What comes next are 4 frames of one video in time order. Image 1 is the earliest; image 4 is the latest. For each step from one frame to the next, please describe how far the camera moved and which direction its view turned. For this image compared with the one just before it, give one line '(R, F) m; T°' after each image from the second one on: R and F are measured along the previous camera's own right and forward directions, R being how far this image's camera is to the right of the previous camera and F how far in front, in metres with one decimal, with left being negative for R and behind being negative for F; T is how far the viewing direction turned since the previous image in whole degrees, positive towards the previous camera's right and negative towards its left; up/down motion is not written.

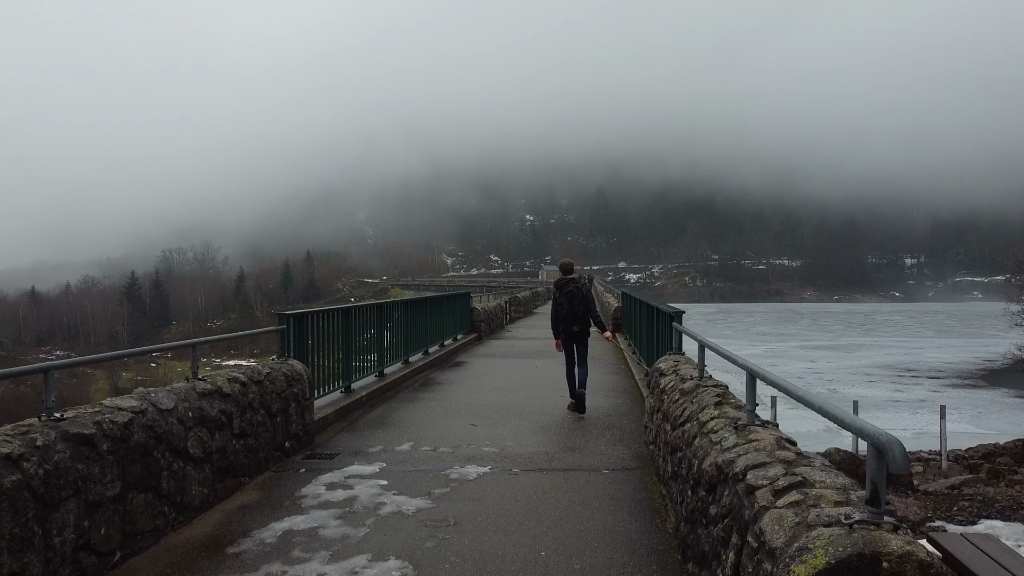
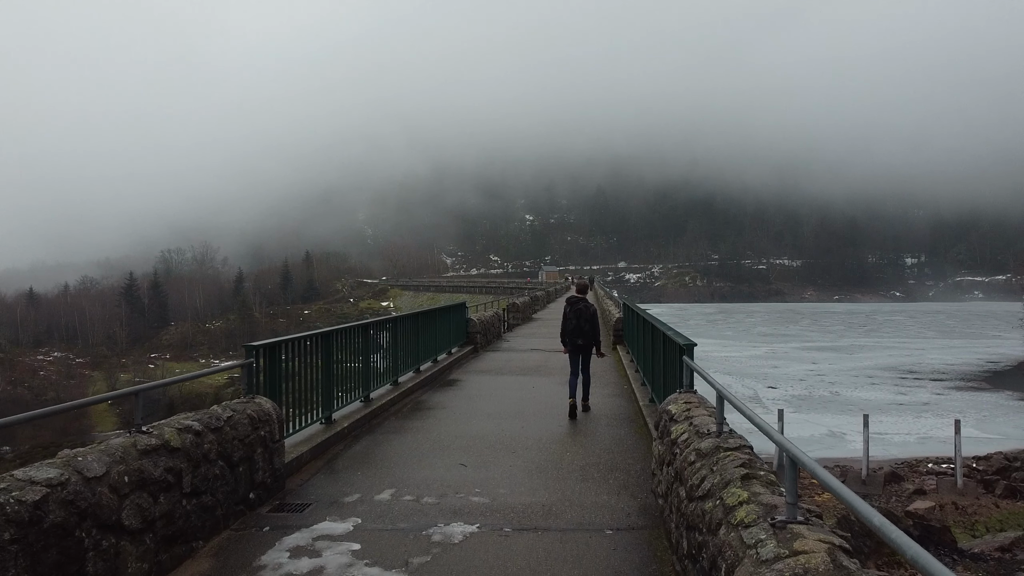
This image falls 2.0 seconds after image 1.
(+0.1, +0.6) m; 0°
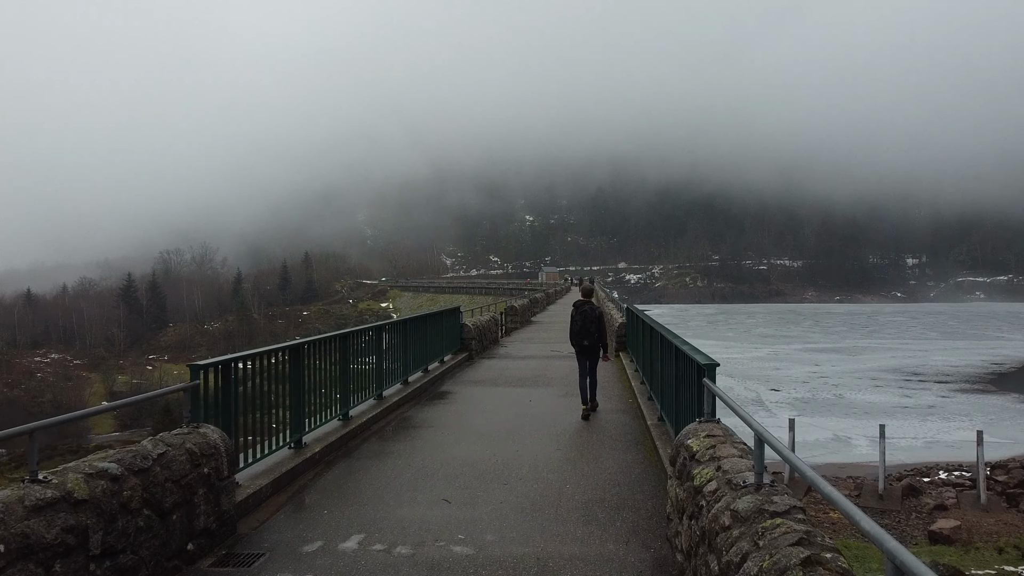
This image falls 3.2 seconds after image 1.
(+0.1, +0.8) m; 0°
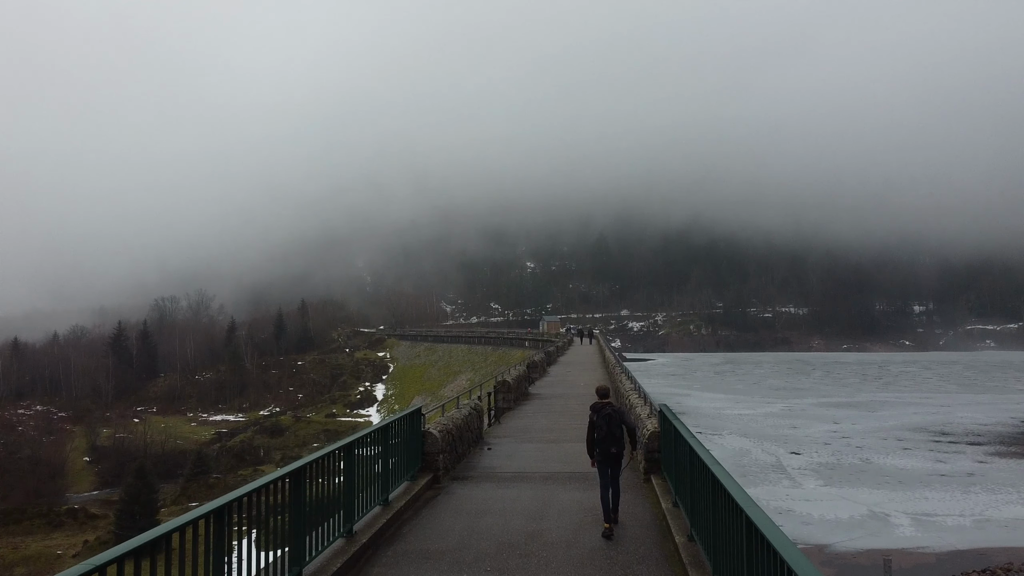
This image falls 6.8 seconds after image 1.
(+0.3, +4.2) m; 0°
